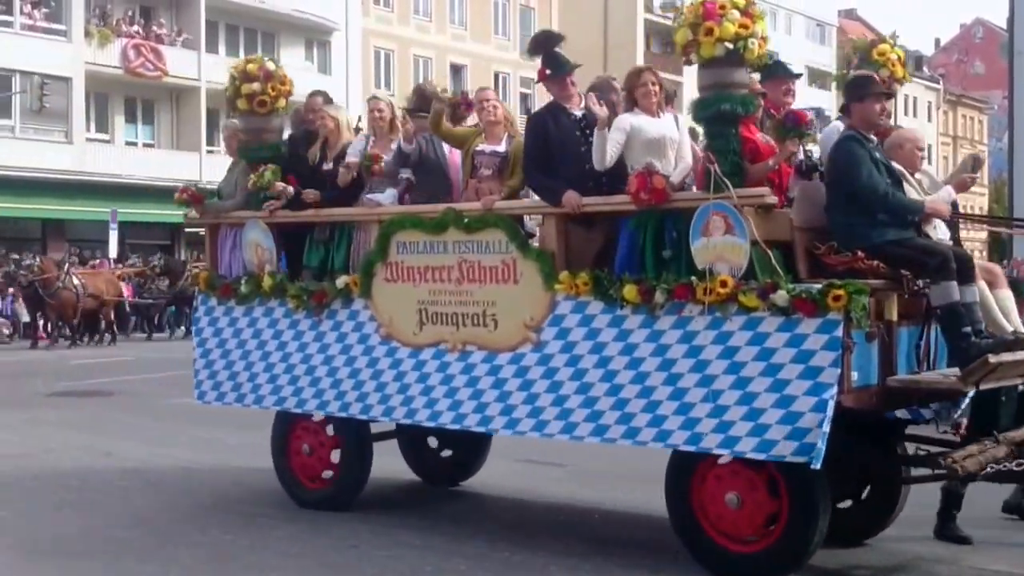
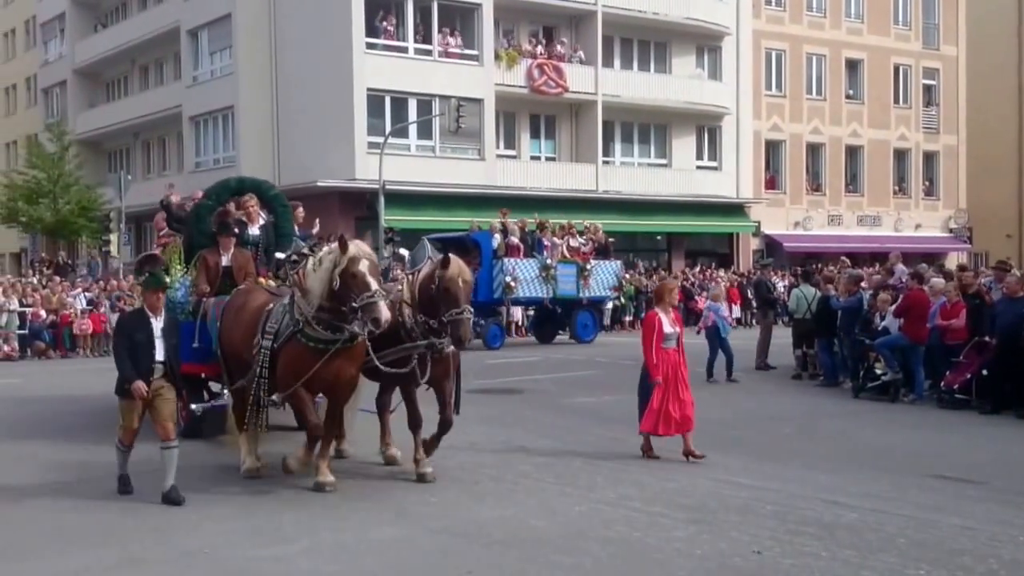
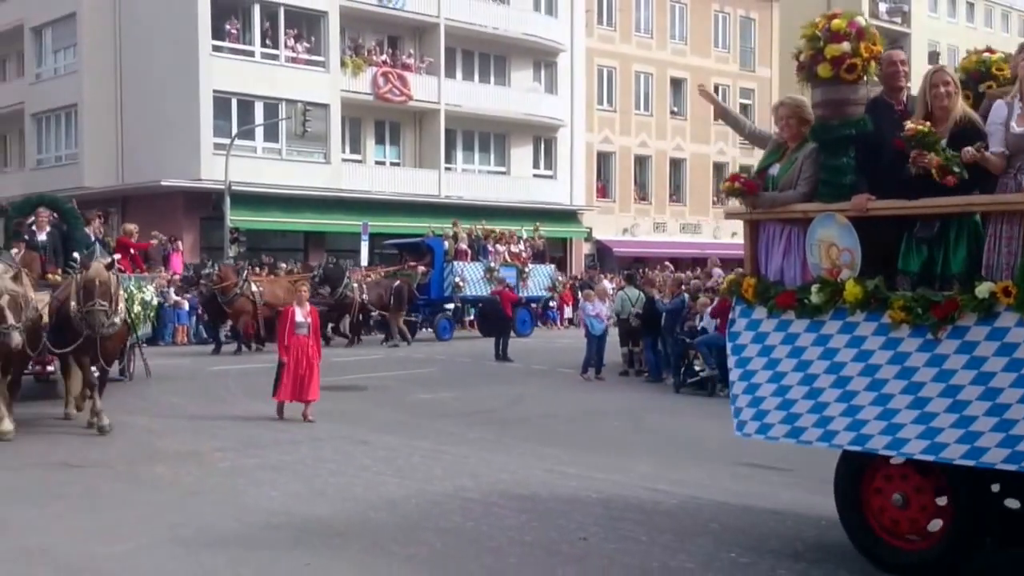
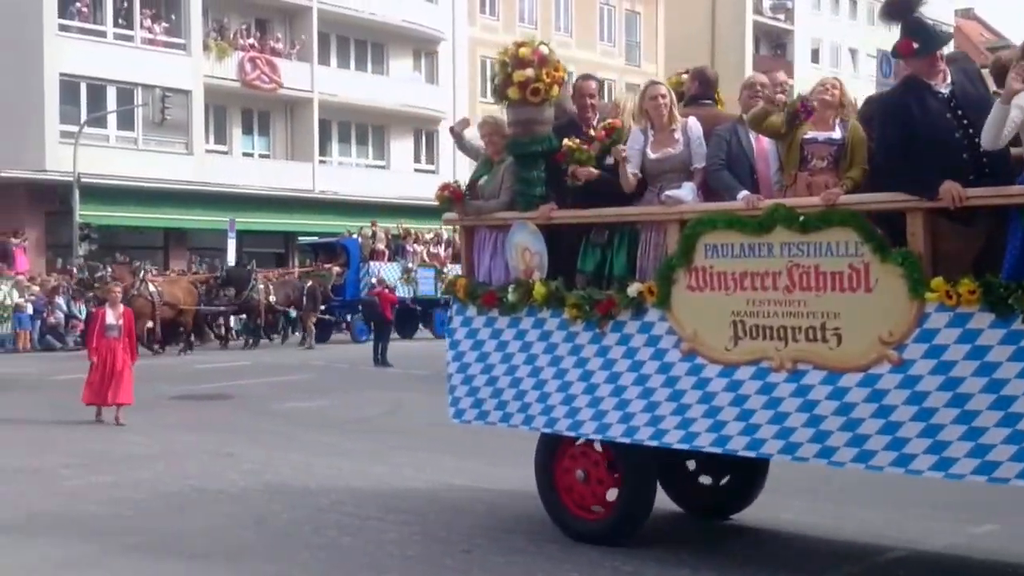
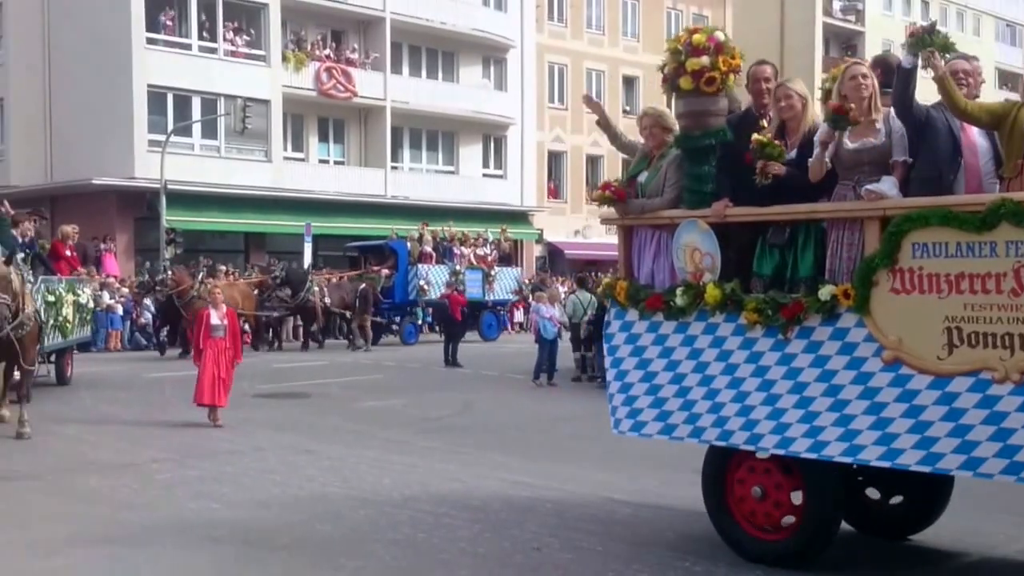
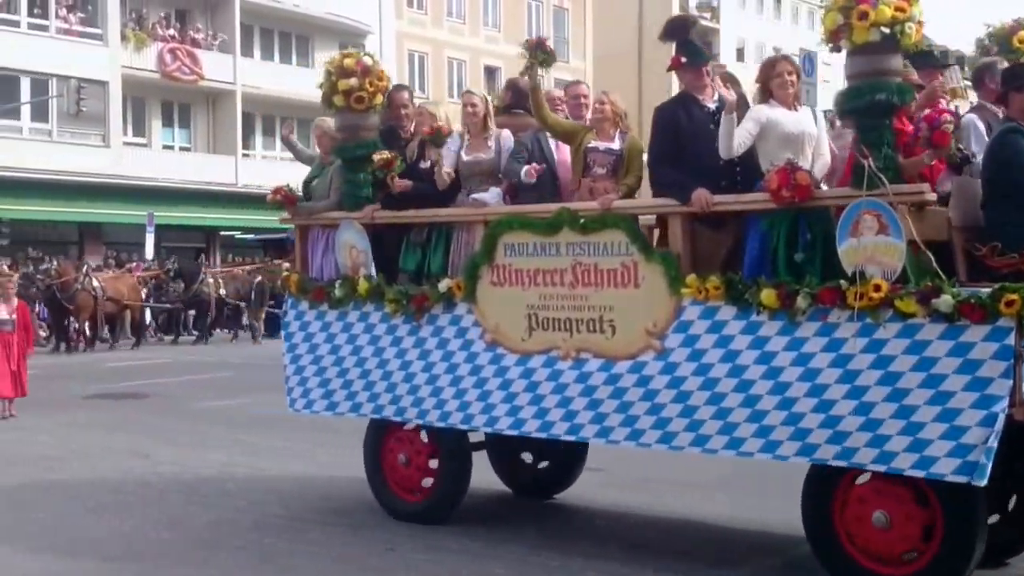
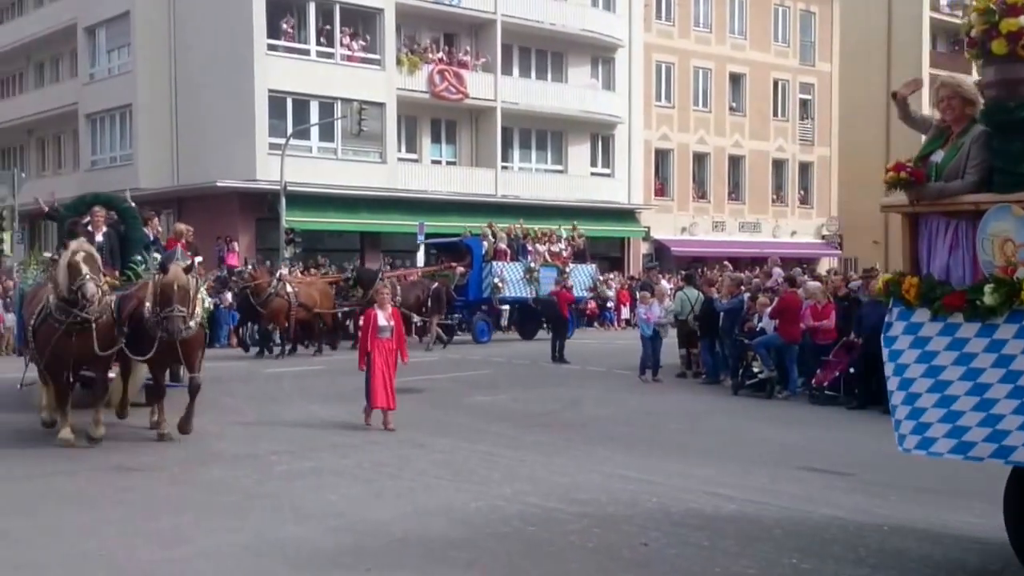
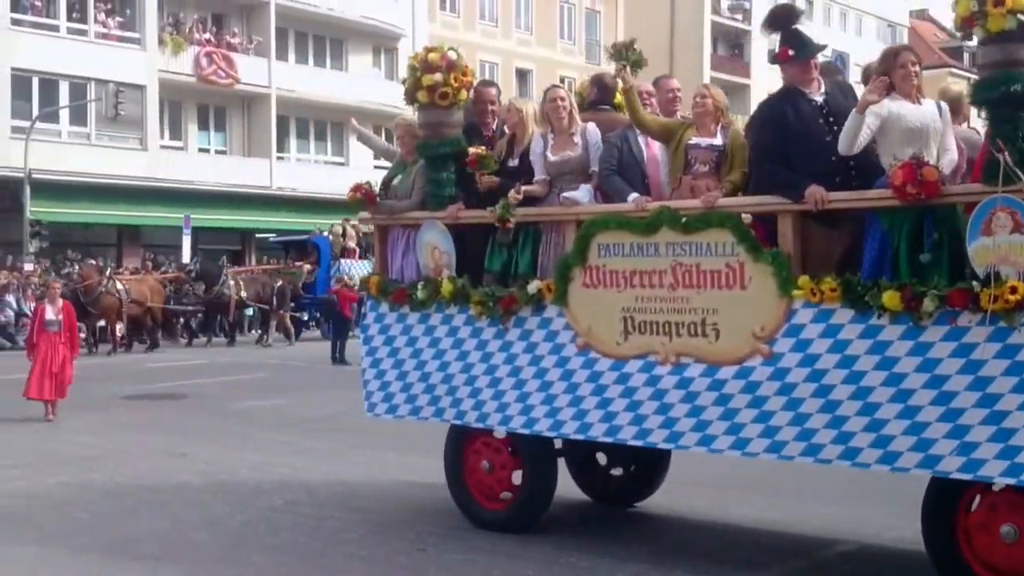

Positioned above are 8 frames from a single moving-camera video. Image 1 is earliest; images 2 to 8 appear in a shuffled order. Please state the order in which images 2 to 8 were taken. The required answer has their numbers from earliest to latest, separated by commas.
6, 8, 4, 5, 3, 7, 2
